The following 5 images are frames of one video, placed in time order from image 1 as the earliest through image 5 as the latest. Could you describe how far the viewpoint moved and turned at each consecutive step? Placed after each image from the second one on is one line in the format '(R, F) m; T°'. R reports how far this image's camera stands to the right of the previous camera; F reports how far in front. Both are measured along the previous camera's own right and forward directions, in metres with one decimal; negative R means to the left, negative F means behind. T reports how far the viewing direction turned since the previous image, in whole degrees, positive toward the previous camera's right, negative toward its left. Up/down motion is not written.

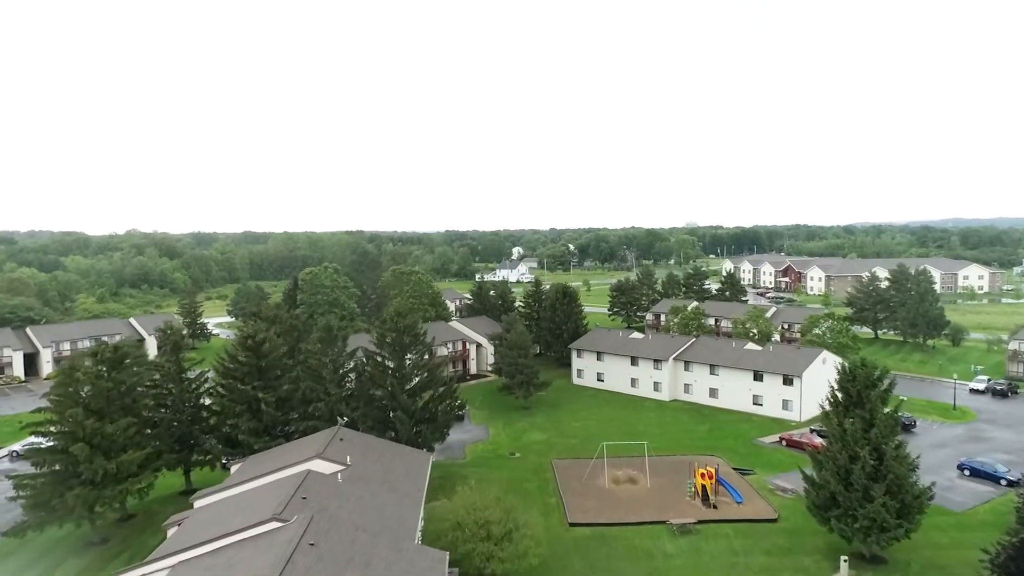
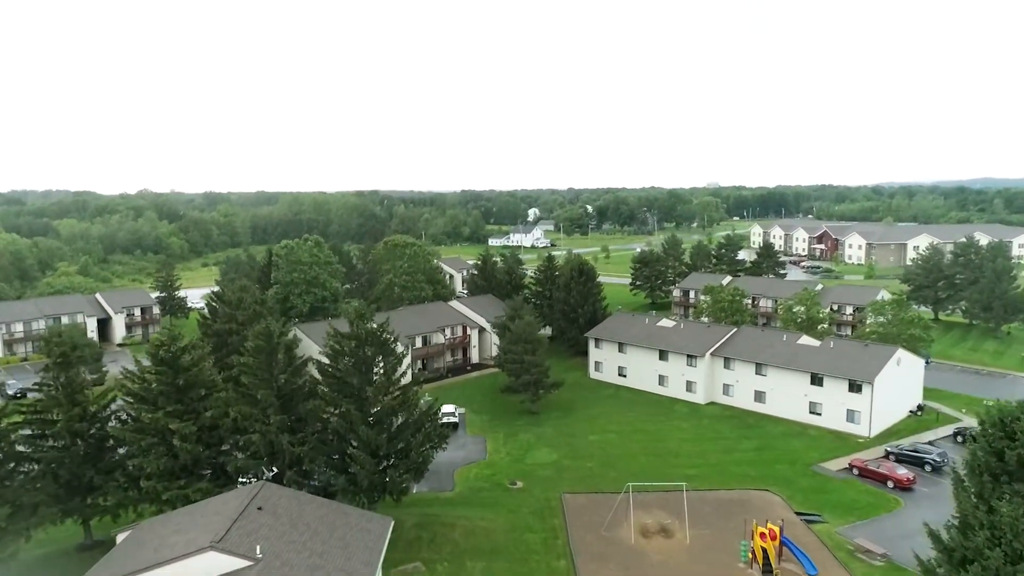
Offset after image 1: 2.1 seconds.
(+0.7, +8.5) m; -1°
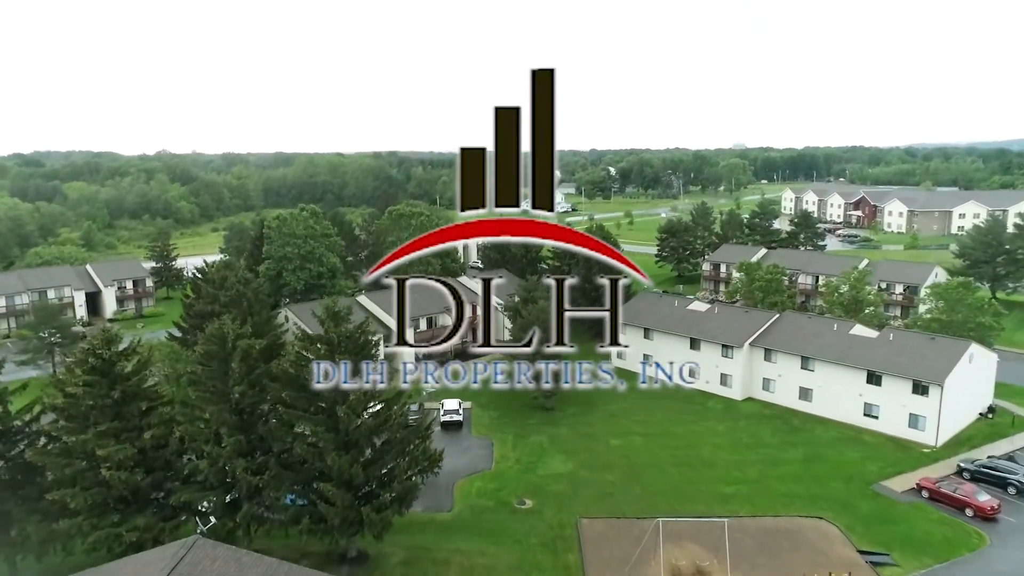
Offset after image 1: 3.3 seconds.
(+0.4, +4.9) m; -2°
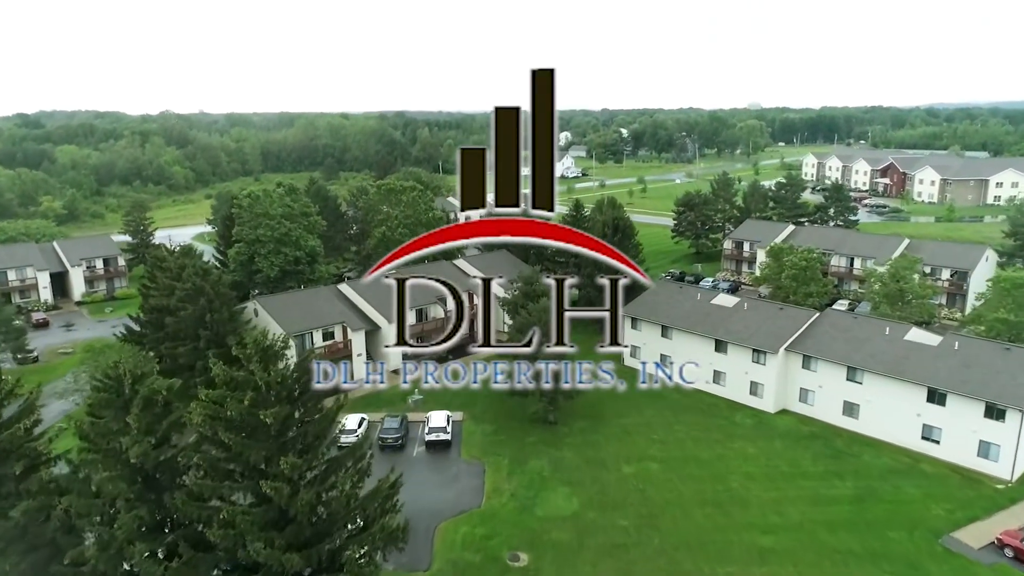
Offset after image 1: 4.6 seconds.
(+0.5, +5.3) m; -1°
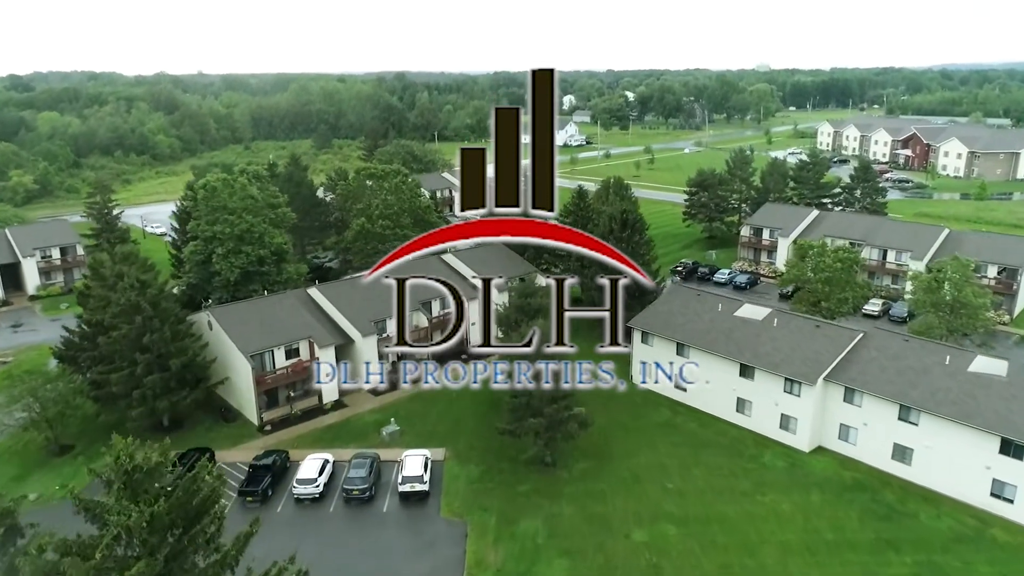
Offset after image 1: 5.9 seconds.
(+0.5, +5.1) m; 0°
